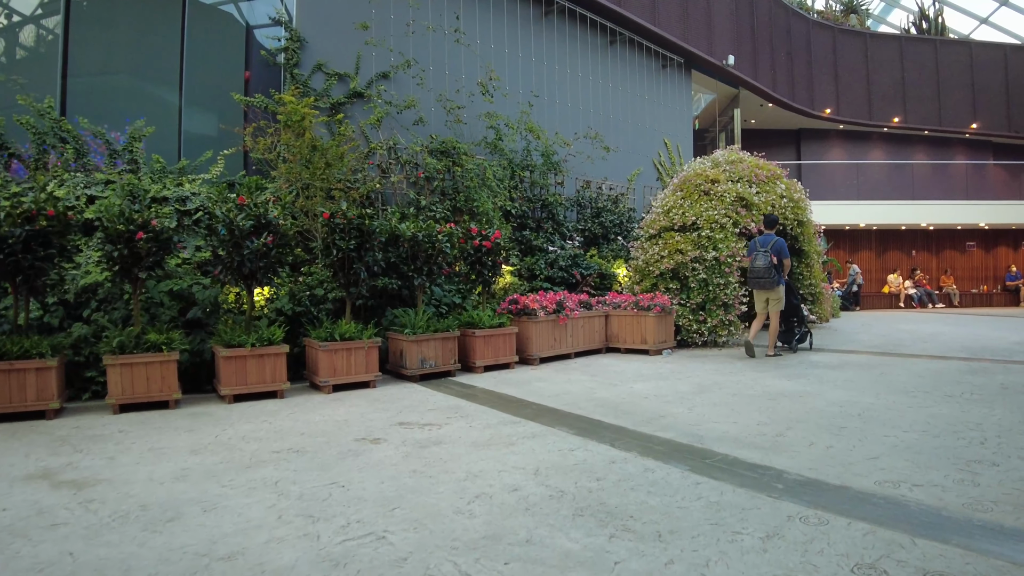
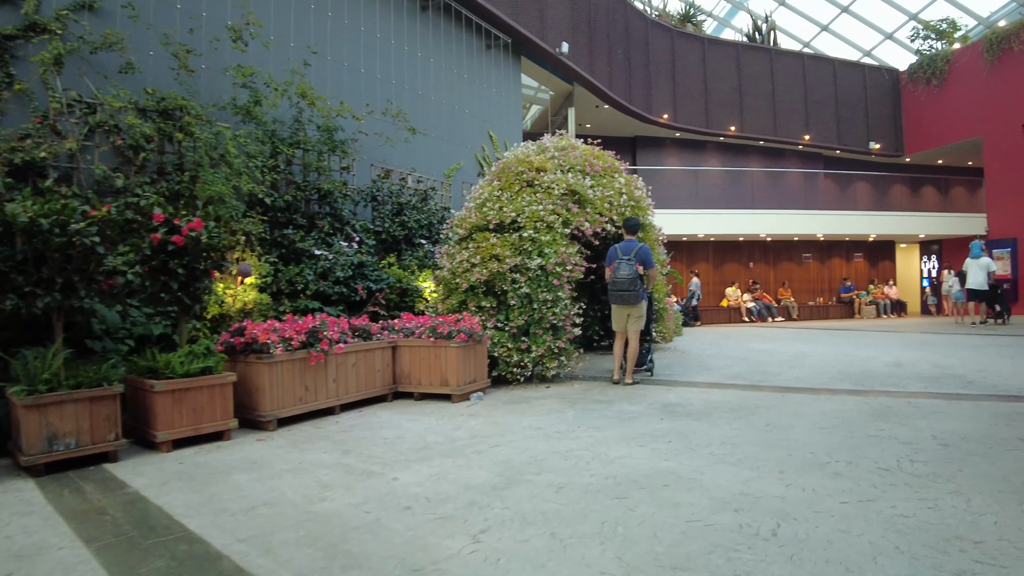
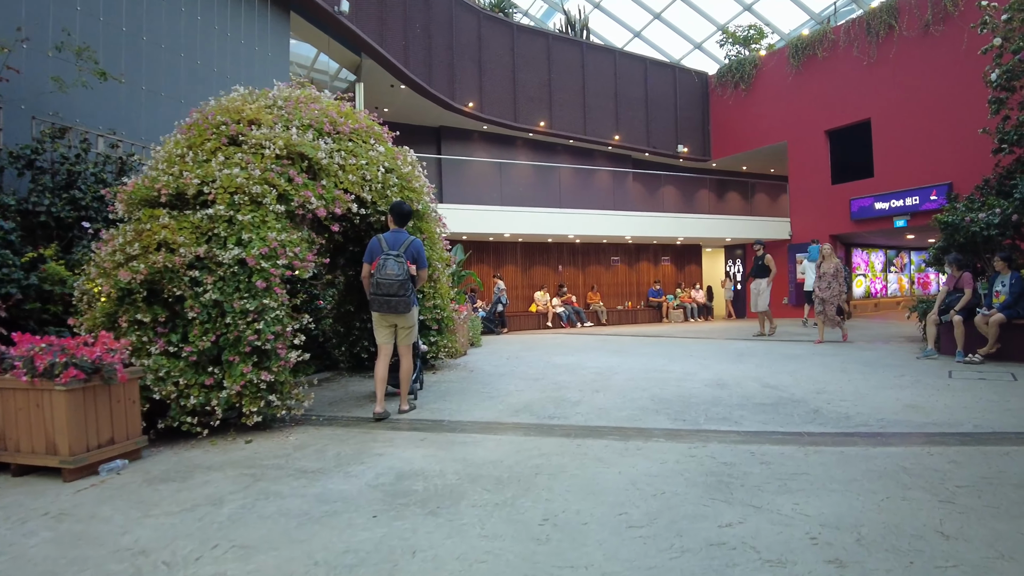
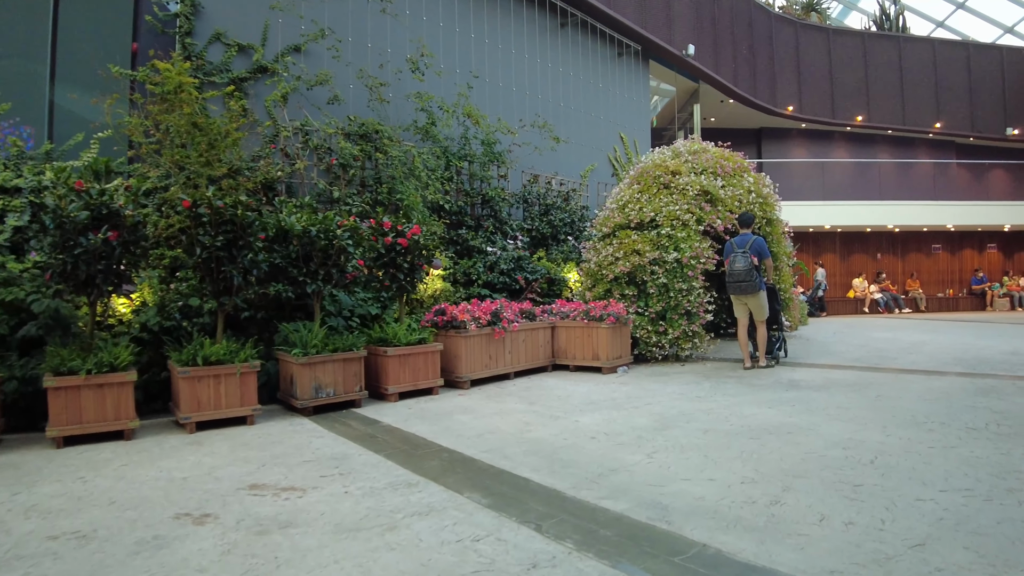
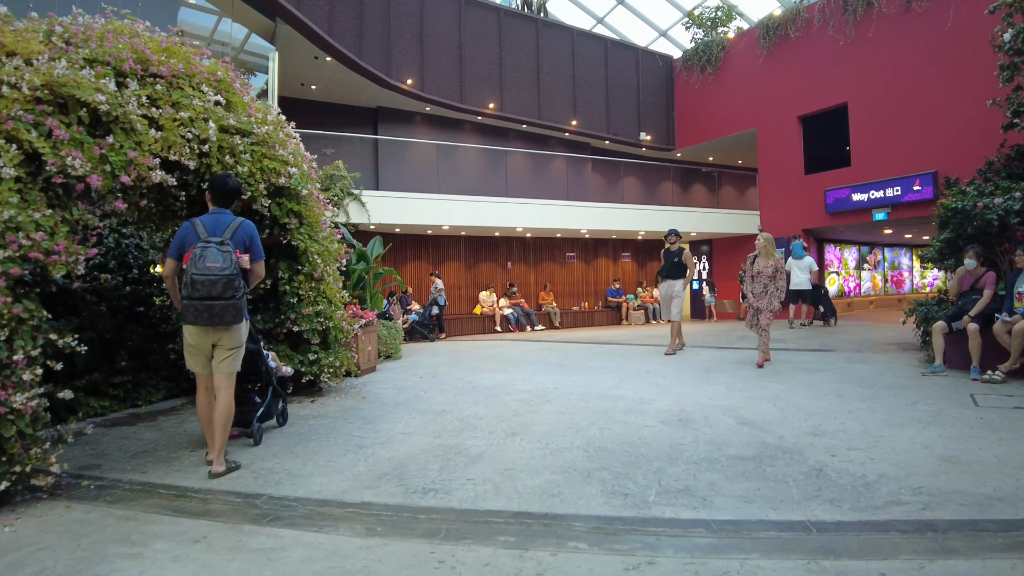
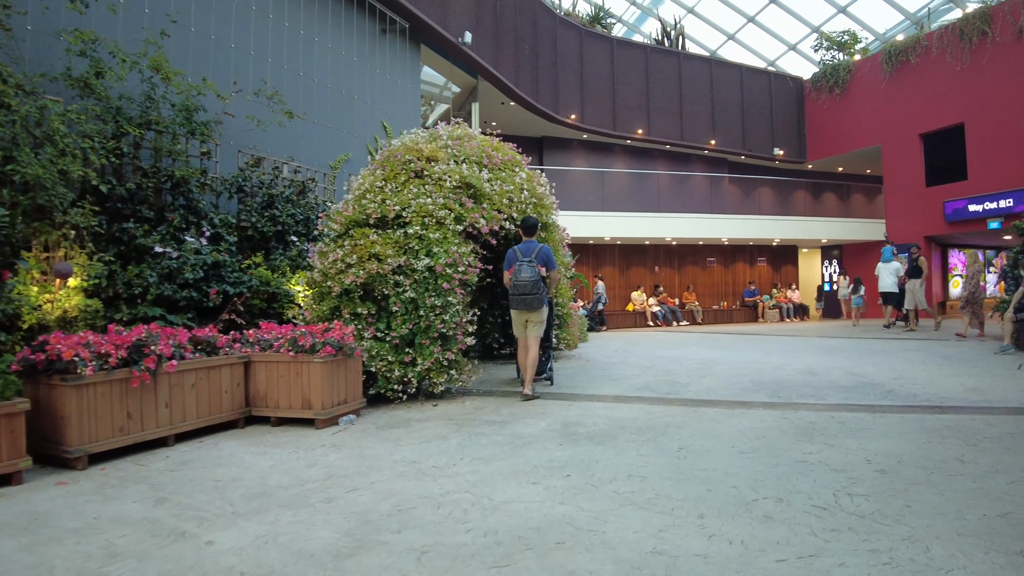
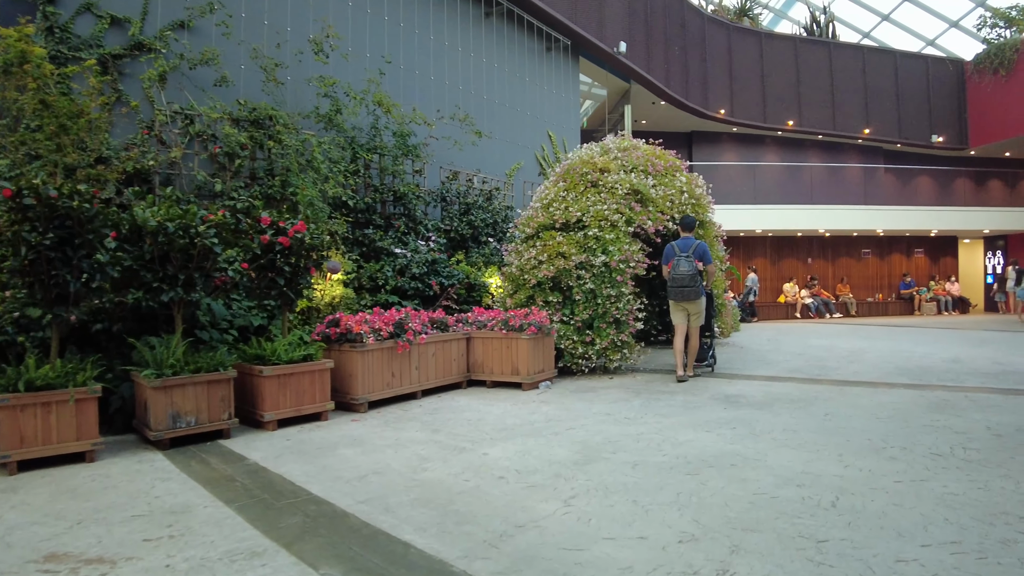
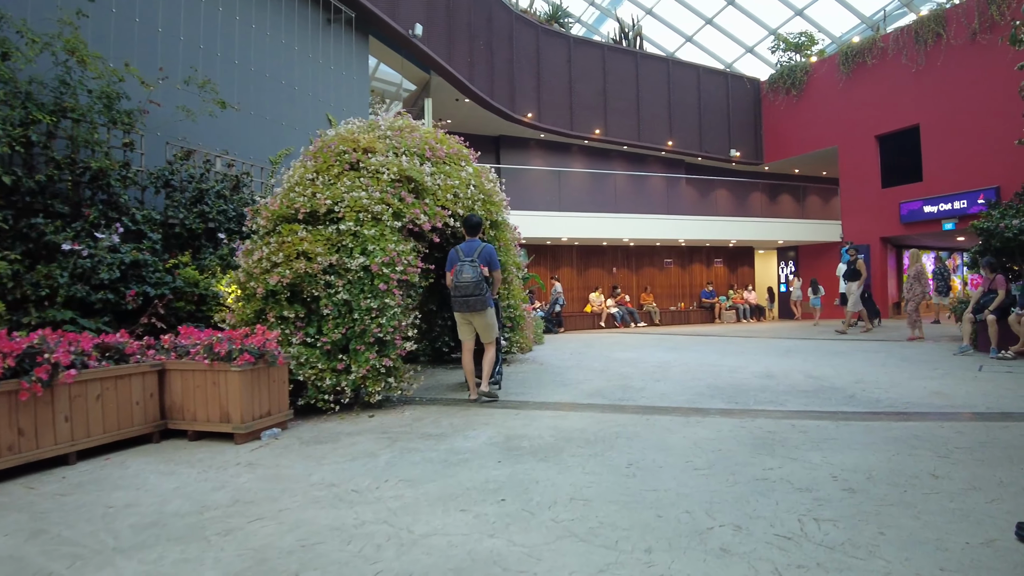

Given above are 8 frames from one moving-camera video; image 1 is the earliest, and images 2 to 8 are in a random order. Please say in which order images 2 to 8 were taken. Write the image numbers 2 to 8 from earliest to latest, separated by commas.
4, 7, 2, 6, 8, 3, 5
